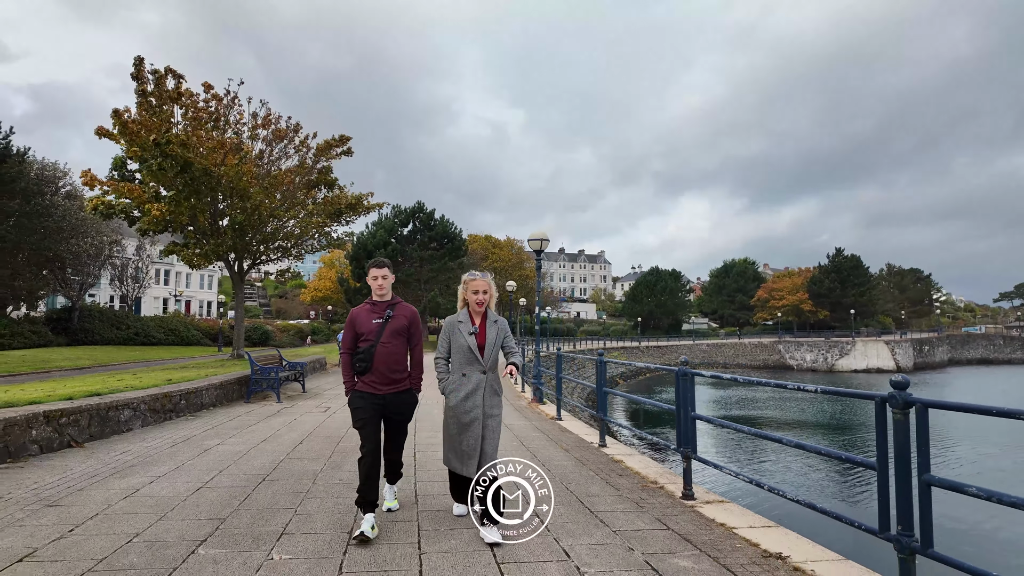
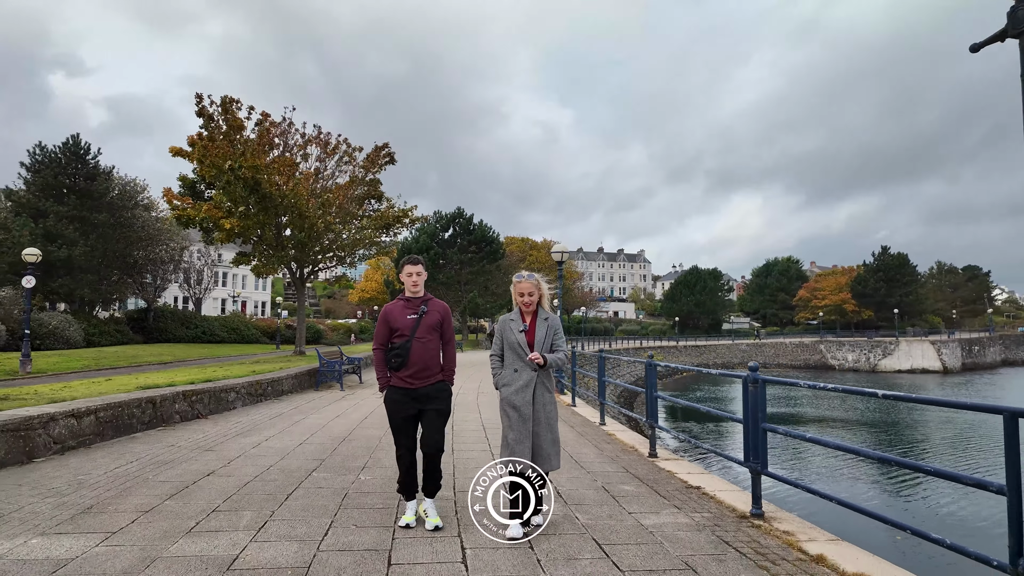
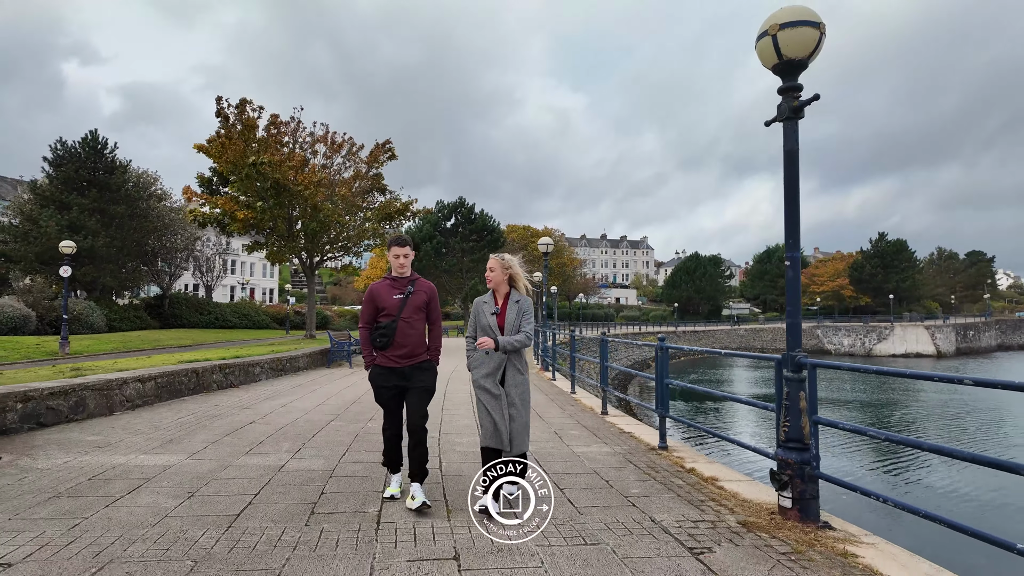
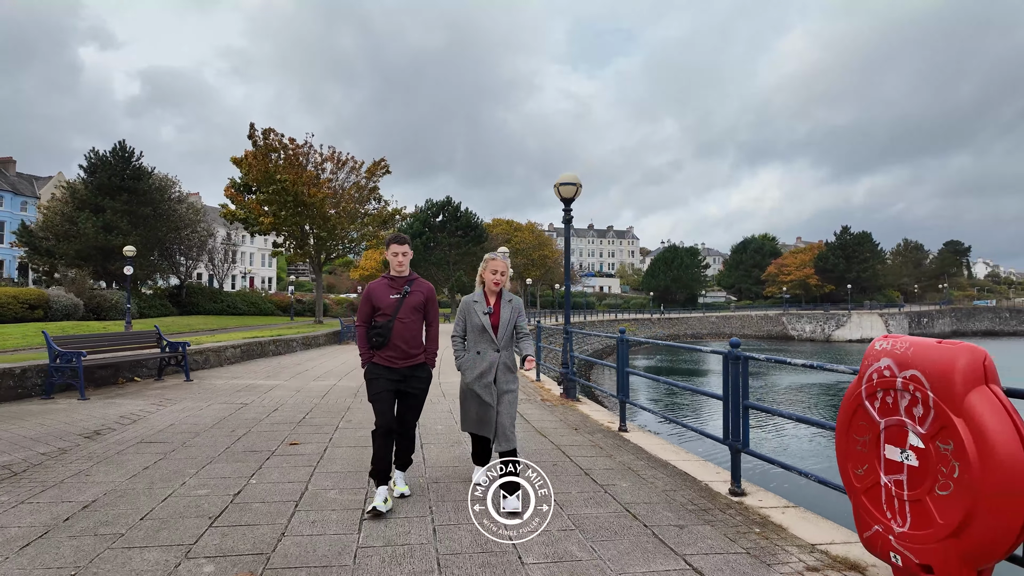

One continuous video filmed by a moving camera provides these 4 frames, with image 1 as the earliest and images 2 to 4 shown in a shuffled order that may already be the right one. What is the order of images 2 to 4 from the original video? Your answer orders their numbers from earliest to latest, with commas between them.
2, 3, 4
